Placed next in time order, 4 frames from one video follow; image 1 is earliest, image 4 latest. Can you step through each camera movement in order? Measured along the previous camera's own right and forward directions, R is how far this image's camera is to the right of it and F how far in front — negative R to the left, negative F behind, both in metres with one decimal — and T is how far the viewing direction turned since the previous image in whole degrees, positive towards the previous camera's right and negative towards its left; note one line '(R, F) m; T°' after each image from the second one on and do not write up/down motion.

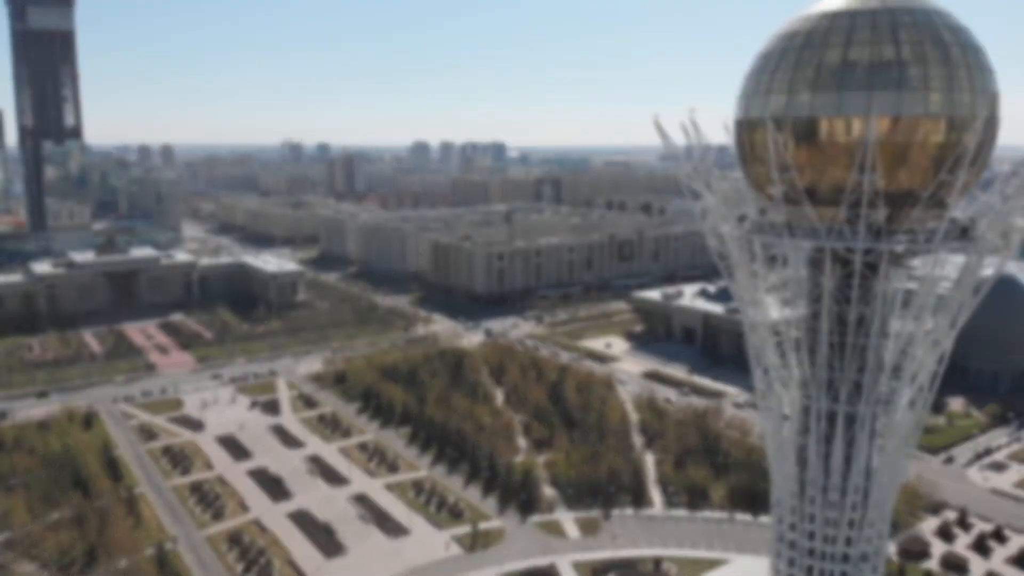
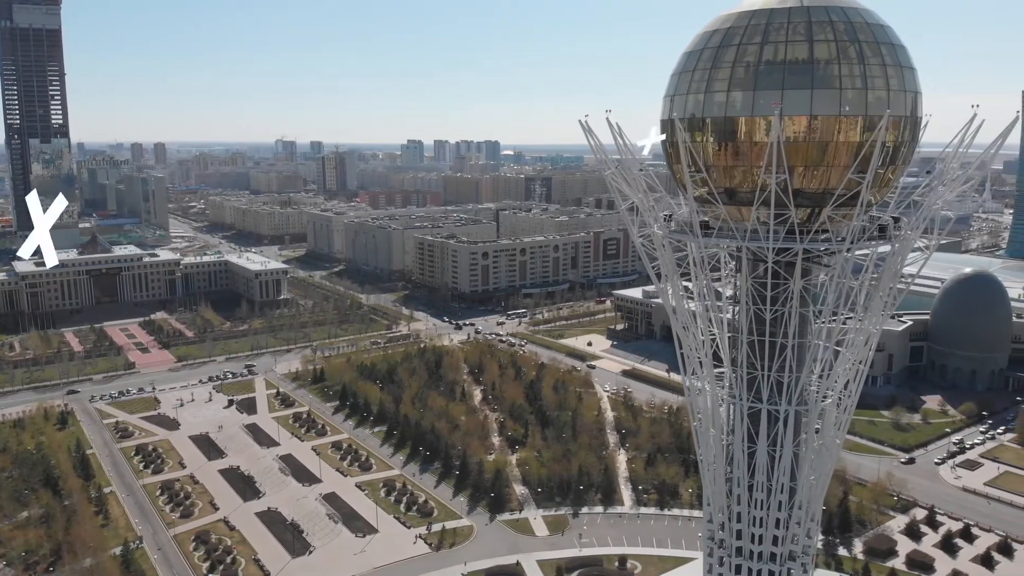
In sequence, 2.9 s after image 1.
(+29.5, -0.5) m; 0°
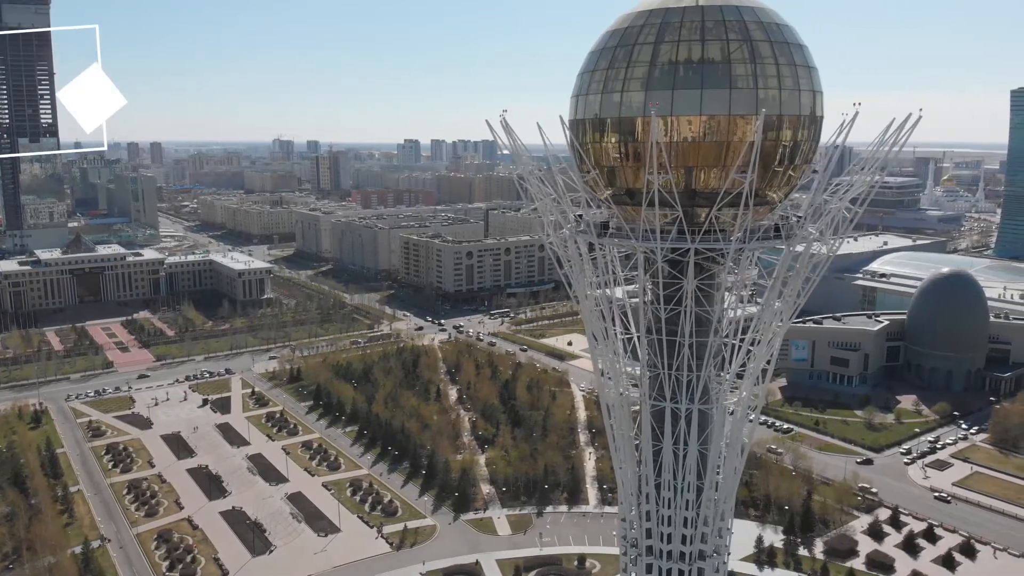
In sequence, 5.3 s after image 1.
(+4.4, -0.9) m; +1°
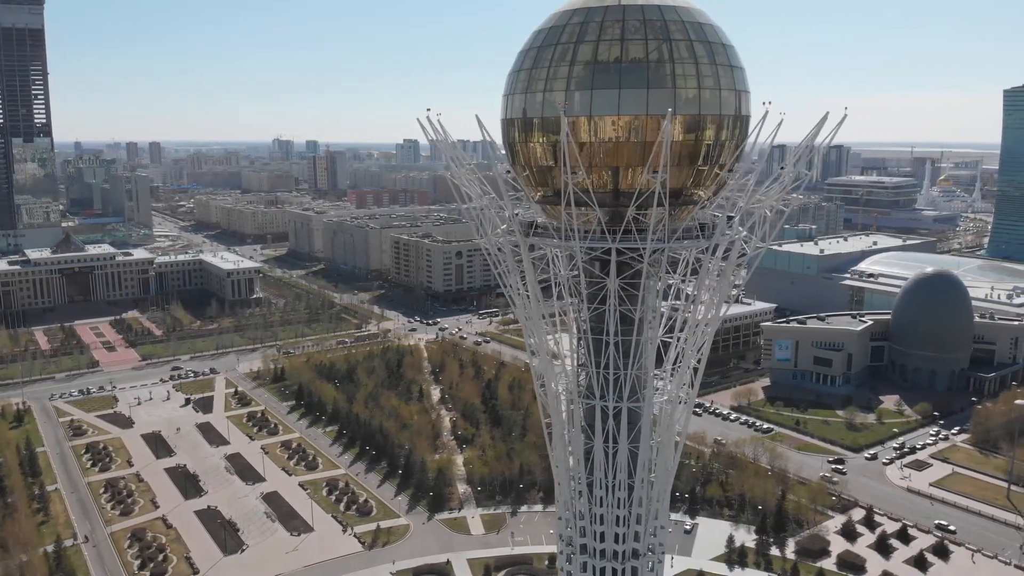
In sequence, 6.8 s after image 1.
(+6.7, -0.2) m; 0°
